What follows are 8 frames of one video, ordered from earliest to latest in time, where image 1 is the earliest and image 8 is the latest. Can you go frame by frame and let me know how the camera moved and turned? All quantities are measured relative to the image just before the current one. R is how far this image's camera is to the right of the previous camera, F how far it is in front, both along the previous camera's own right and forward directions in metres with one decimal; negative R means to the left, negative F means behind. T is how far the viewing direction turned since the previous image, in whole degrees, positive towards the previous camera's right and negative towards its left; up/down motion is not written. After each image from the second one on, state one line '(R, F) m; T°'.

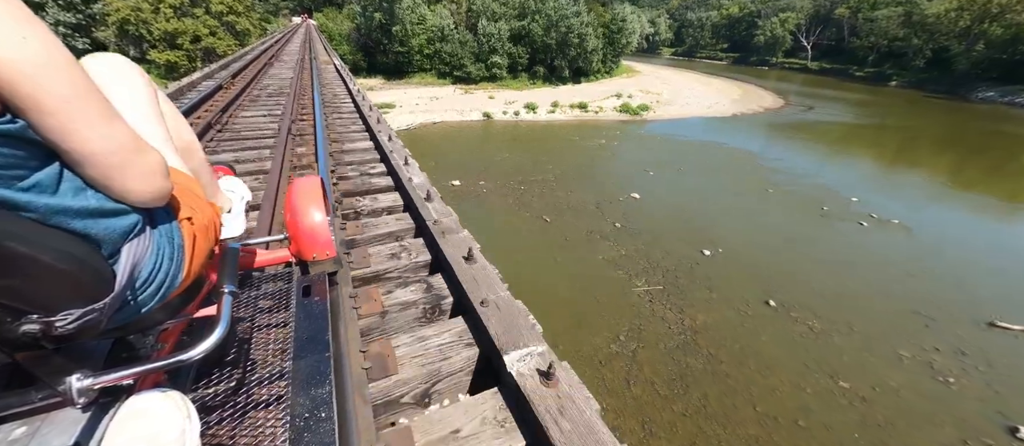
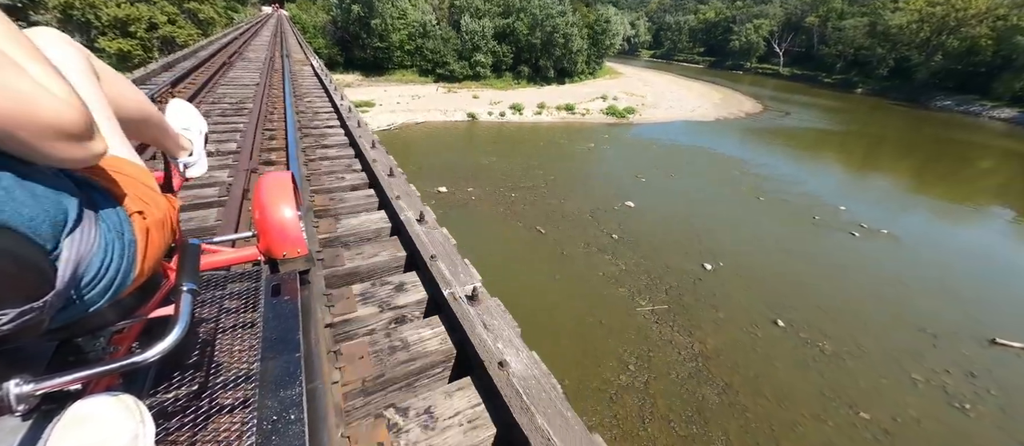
(-0.3, +0.6) m; +3°
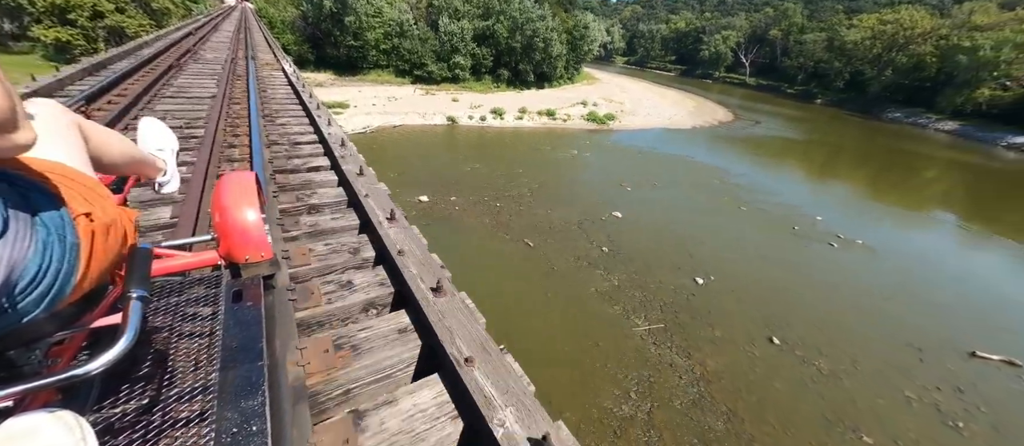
(-0.3, +0.5) m; +4°
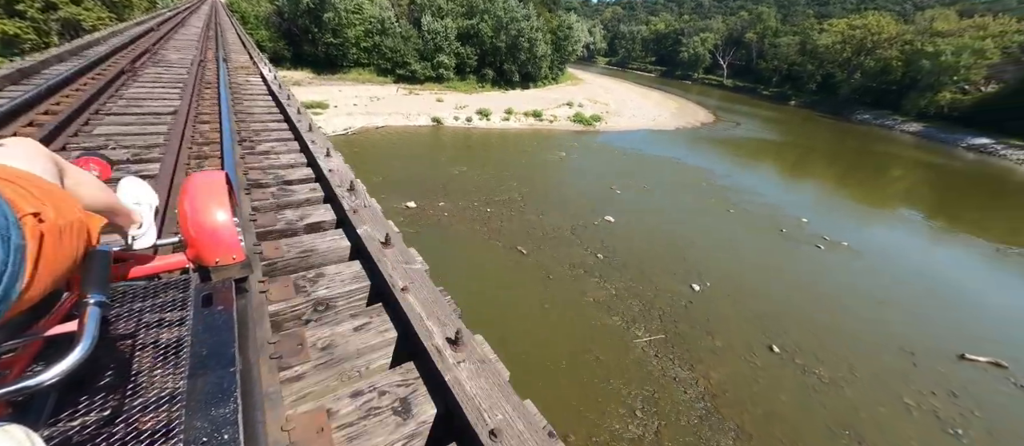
(-0.2, +0.3) m; +3°
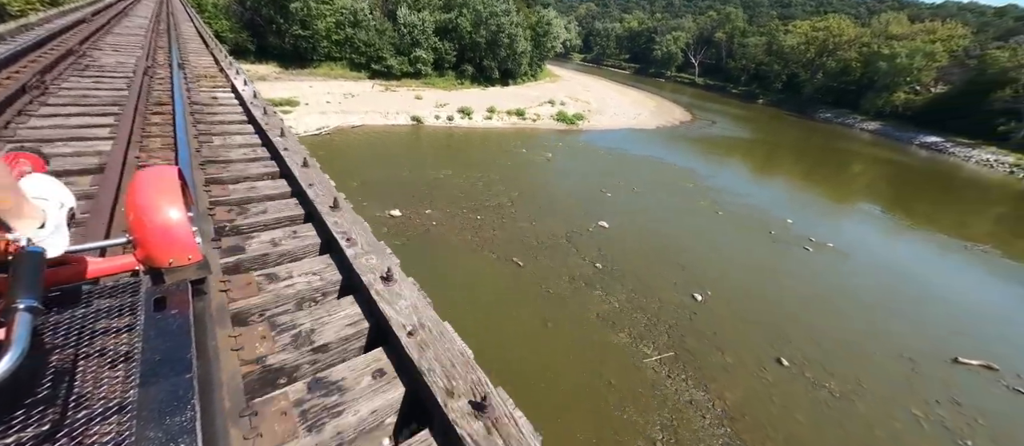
(-0.4, +0.5) m; +4°
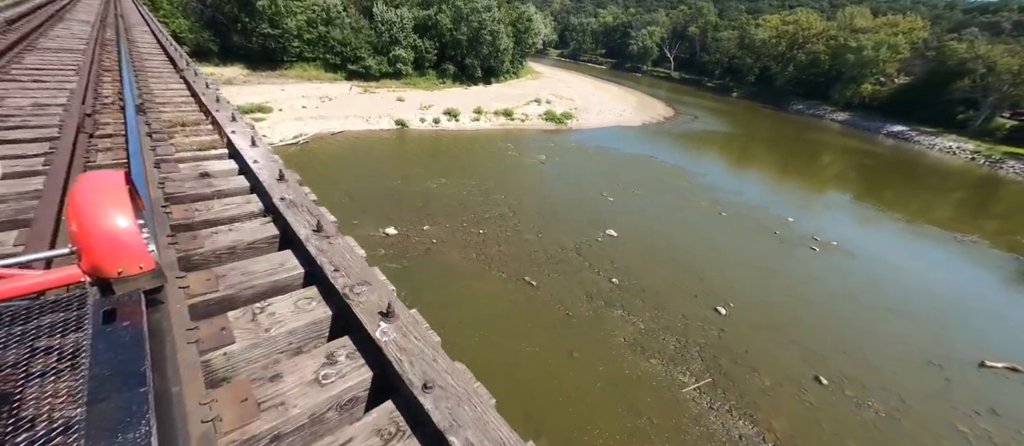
(-0.7, +0.7) m; +3°
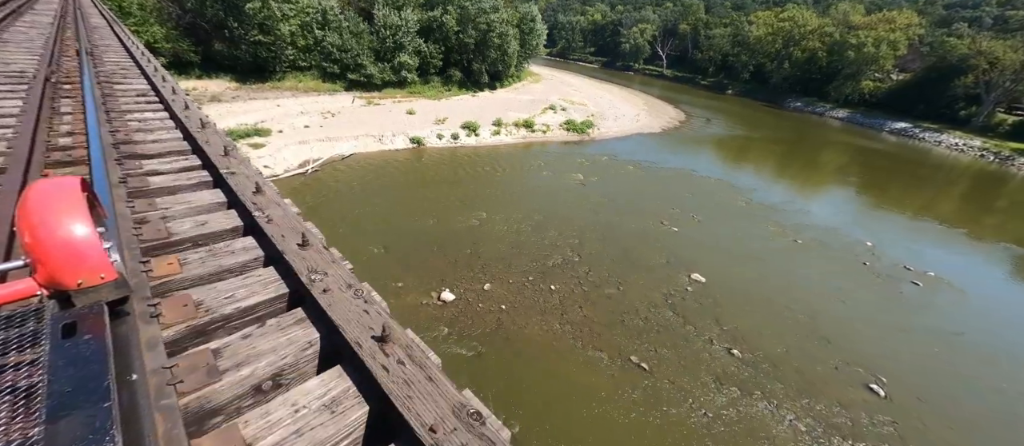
(-2.0, +1.8) m; +2°
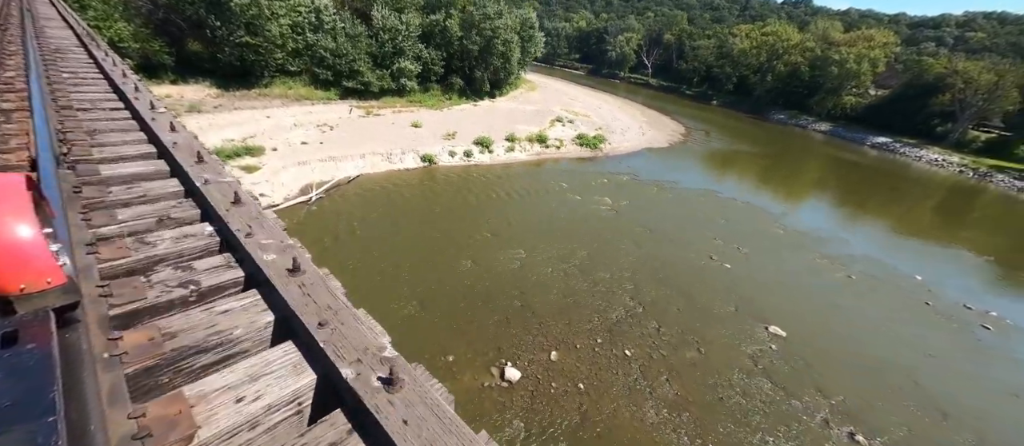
(-1.7, +1.4) m; +3°
